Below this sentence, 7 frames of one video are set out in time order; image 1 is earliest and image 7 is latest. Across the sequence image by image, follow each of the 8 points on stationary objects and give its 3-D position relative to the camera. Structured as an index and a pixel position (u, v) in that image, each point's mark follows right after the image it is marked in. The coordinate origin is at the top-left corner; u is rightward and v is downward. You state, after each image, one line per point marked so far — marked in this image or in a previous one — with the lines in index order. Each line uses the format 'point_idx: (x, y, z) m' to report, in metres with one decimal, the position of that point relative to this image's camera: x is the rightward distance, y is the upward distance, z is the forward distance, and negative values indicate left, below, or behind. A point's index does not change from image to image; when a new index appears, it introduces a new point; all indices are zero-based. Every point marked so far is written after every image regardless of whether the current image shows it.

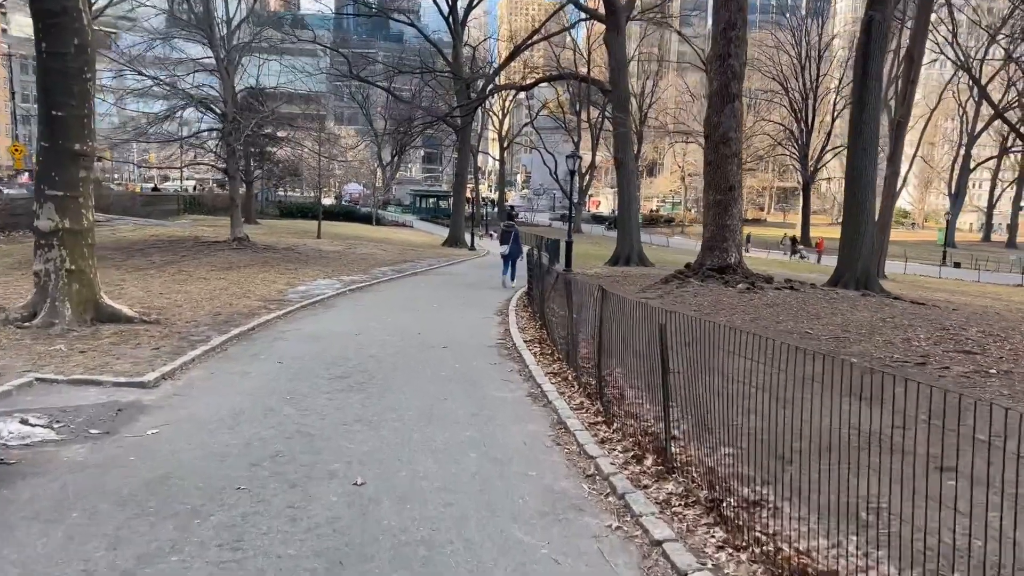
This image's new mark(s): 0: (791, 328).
0: (+3.9, -0.6, +10.9) m
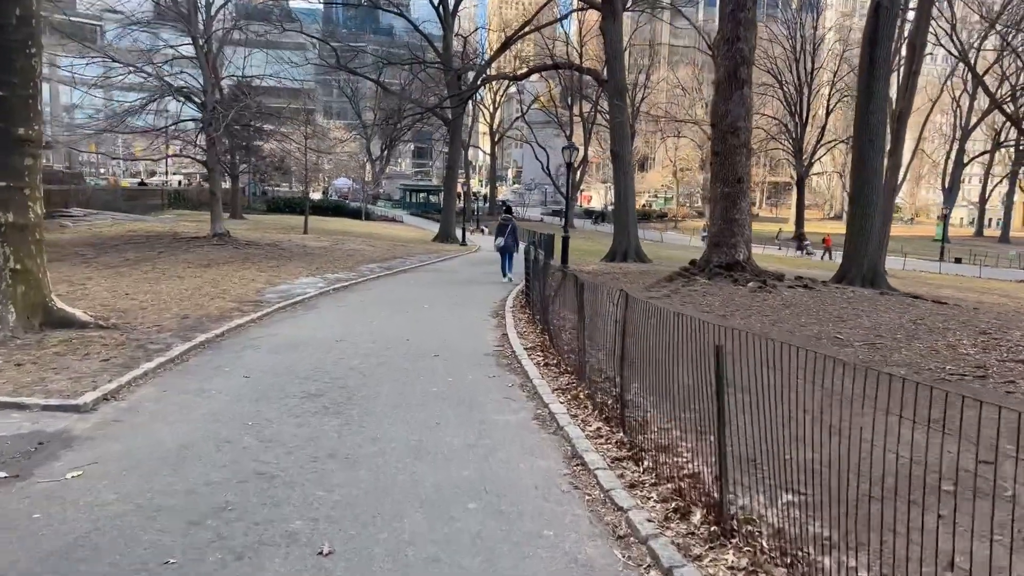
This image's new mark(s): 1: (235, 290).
0: (+3.9, -0.6, +9.9) m
1: (-5.2, 0.0, +14.4) m
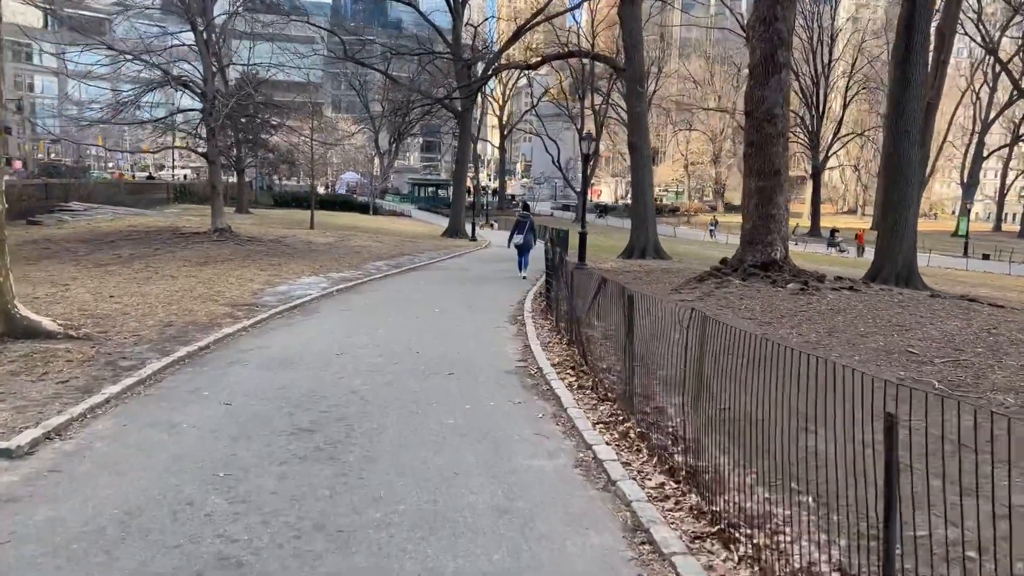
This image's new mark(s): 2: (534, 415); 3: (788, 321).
0: (+4.2, -0.7, +8.7) m
1: (-4.9, -0.1, +13.3) m
2: (+0.2, -1.0, +6.0) m
3: (+3.8, -0.5, +10.7) m
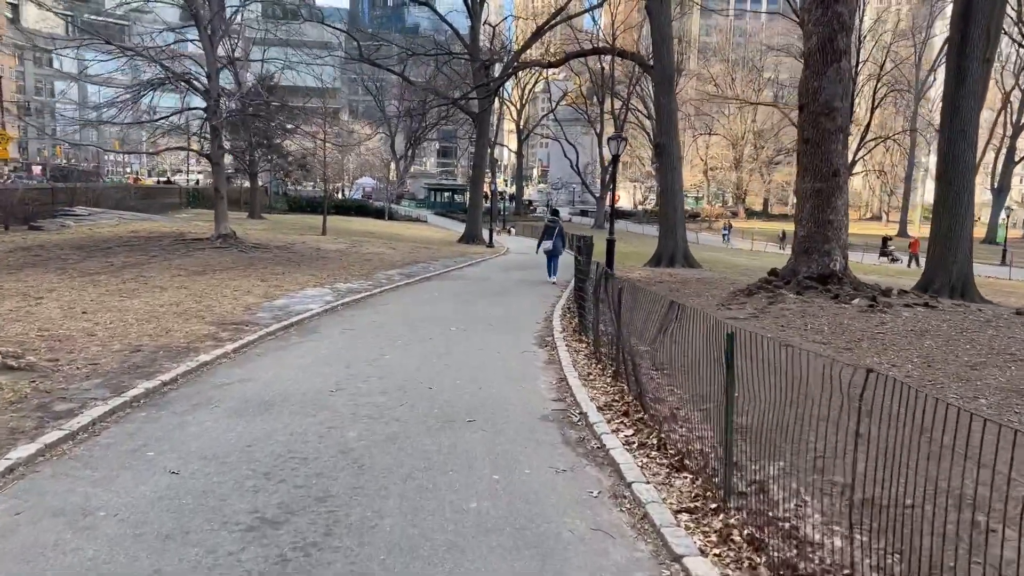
0: (+4.5, -0.9, +7.0) m
1: (-4.5, -0.3, +11.8) m
2: (+0.4, -1.2, +4.4) m
3: (+4.2, -0.7, +9.1) m
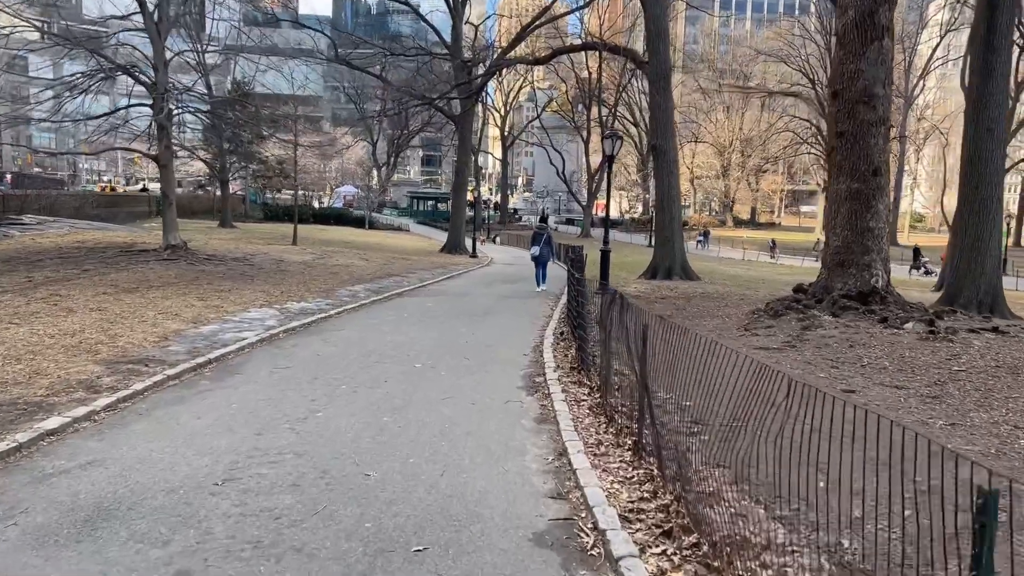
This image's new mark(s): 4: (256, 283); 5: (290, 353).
0: (+4.3, -1.1, +4.8) m
1: (-4.7, -0.6, +9.5) m
2: (+0.3, -1.4, +2.2) m
3: (+4.0, -0.9, +6.9) m
4: (-5.5, +0.1, +16.7) m
5: (-2.6, -0.8, +9.0) m
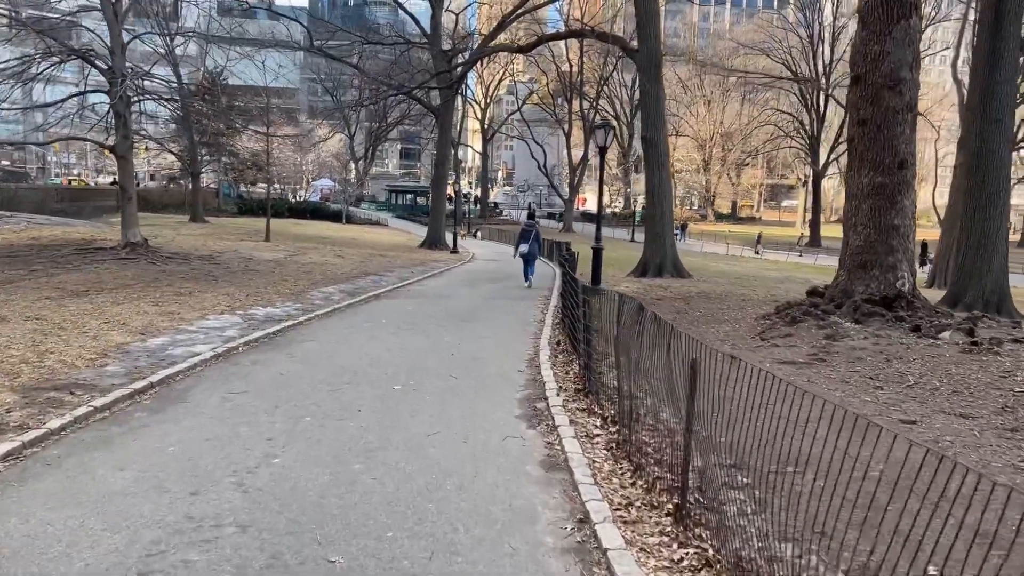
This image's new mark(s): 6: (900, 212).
0: (+4.4, -1.2, +3.8) m
1: (-4.8, -0.7, +8.2) m
2: (+0.5, -1.5, +1.0) m
3: (+4.0, -1.0, +5.9) m
4: (-5.8, +0.1, +15.4) m
5: (-2.7, -0.8, +7.8) m
6: (+5.2, +1.0, +10.4) m
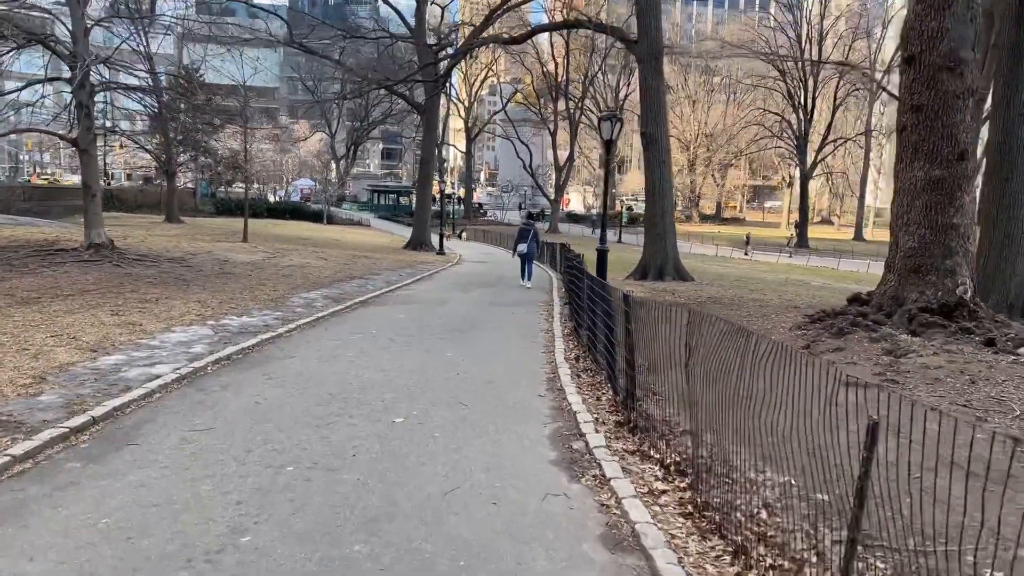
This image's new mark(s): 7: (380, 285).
0: (+4.7, -1.3, +2.6) m
1: (-4.6, -0.8, +6.8) m
2: (+0.8, -1.6, -0.3) m
3: (+4.2, -1.1, +4.7) m
4: (-5.8, 0.0, +14.0) m
5: (-2.5, -0.9, +6.5) m
6: (+5.3, +0.9, +9.2) m
7: (-3.0, +0.1, +17.5) m
